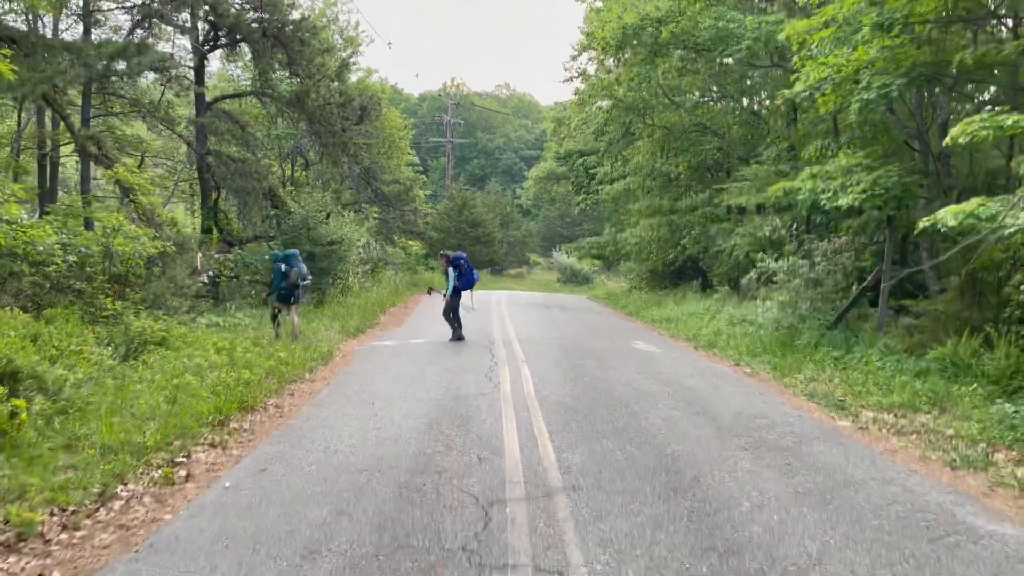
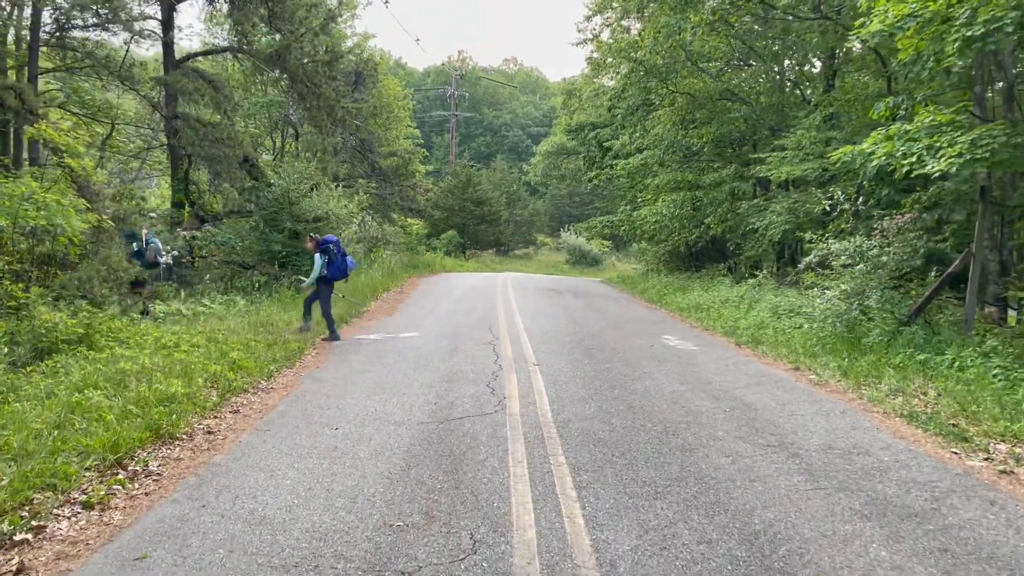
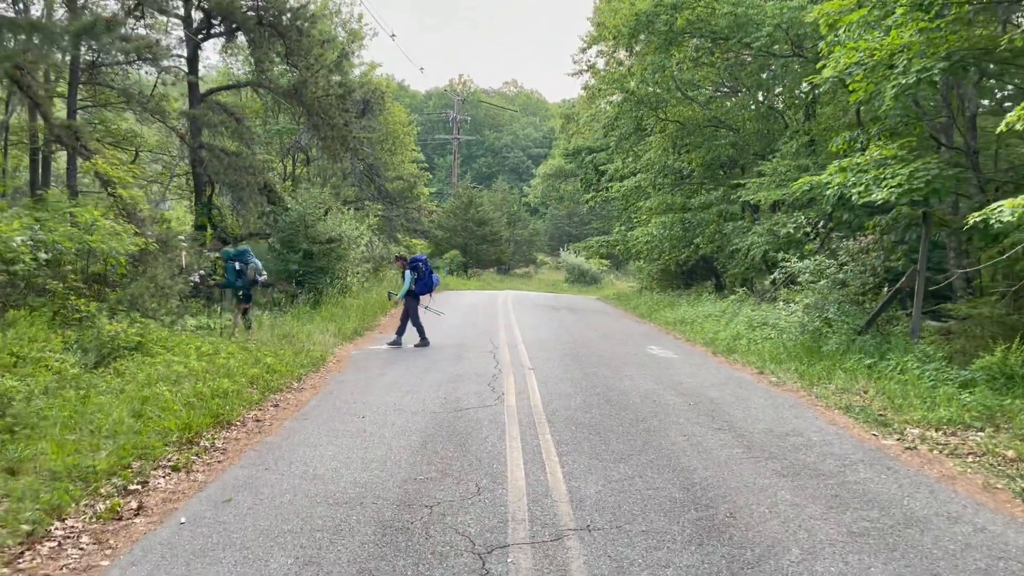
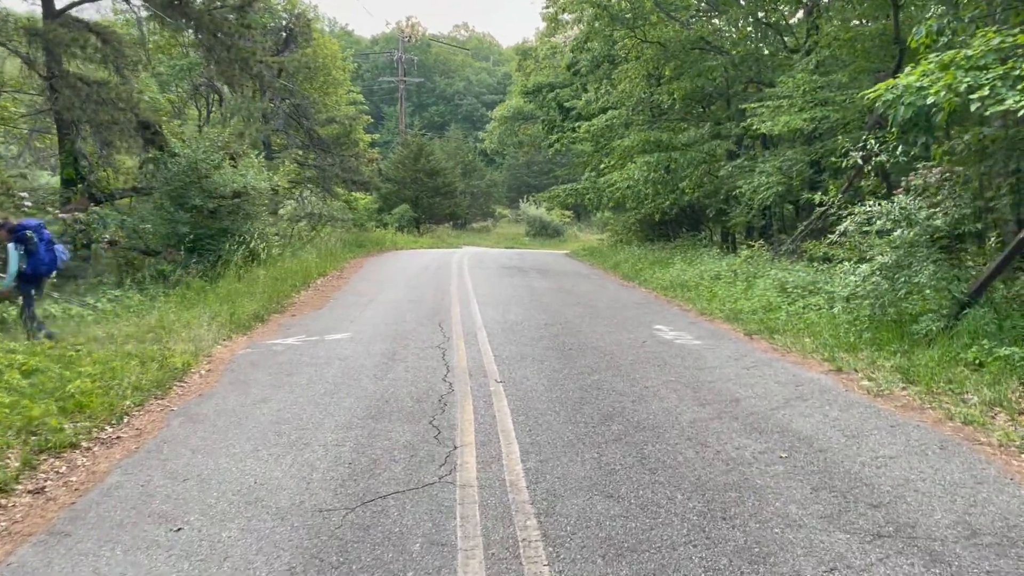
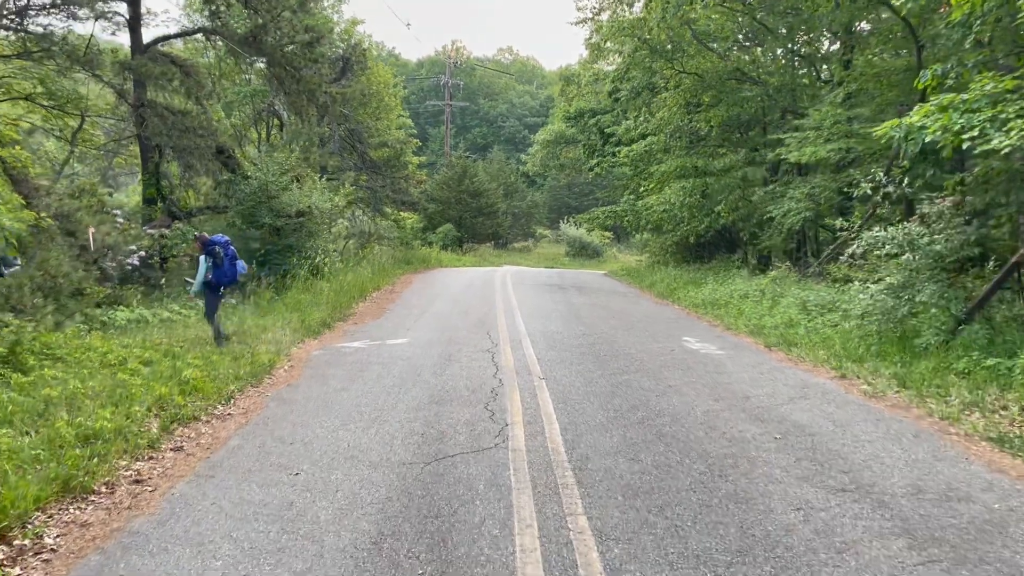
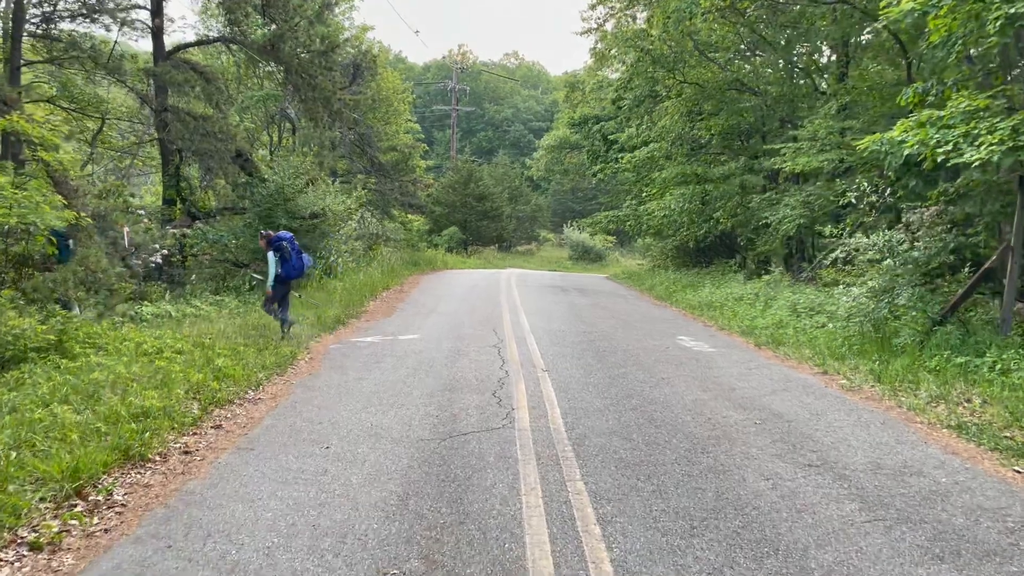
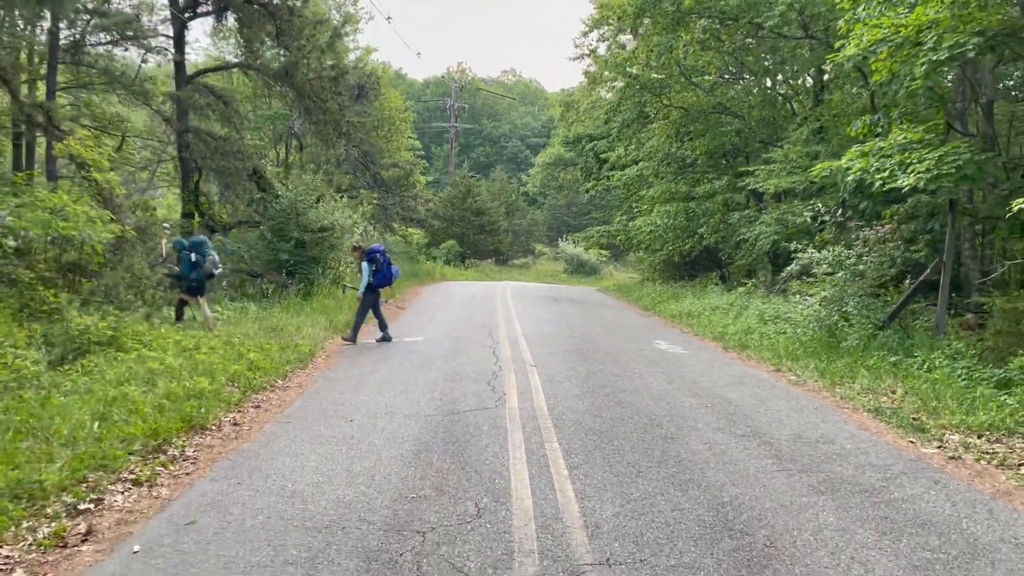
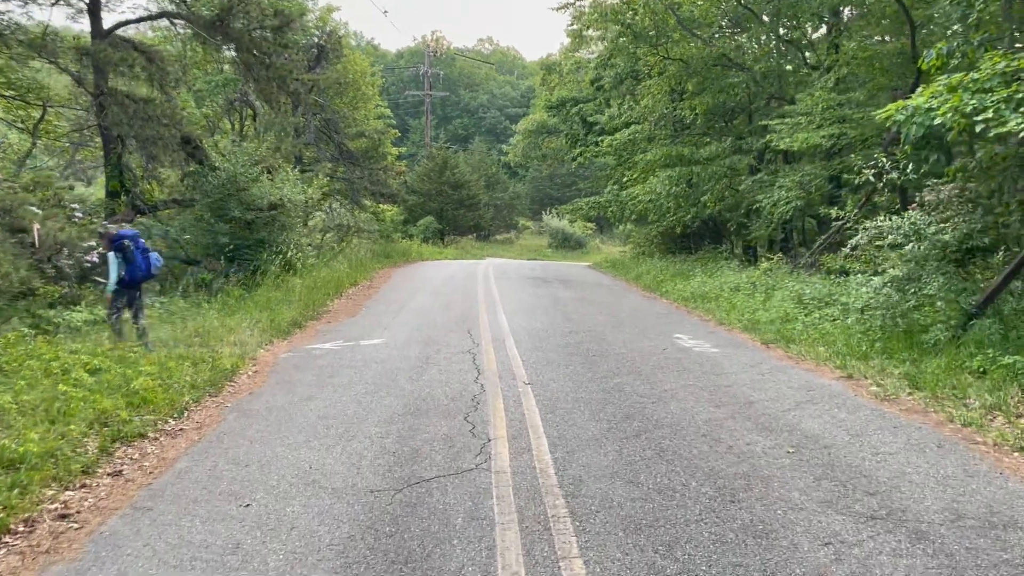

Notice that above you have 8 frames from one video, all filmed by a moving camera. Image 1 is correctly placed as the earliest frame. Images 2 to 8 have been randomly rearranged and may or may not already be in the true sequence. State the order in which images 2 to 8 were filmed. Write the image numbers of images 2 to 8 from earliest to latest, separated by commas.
3, 7, 2, 6, 5, 8, 4
